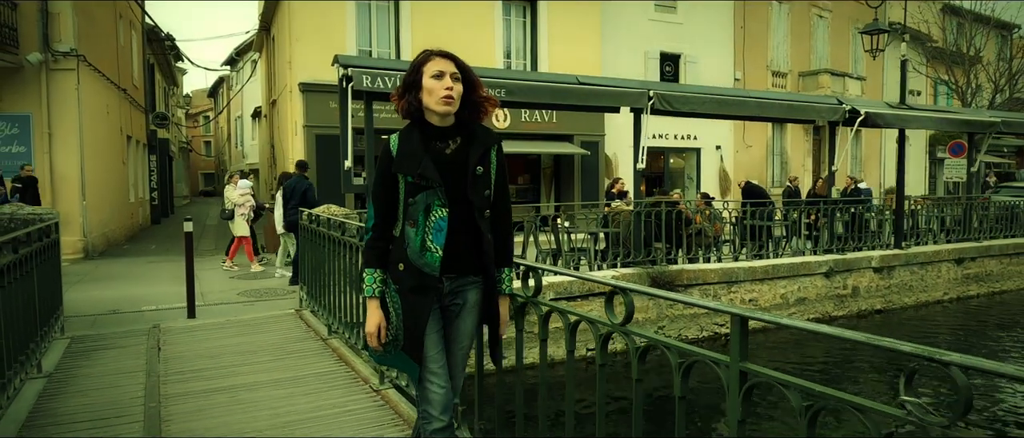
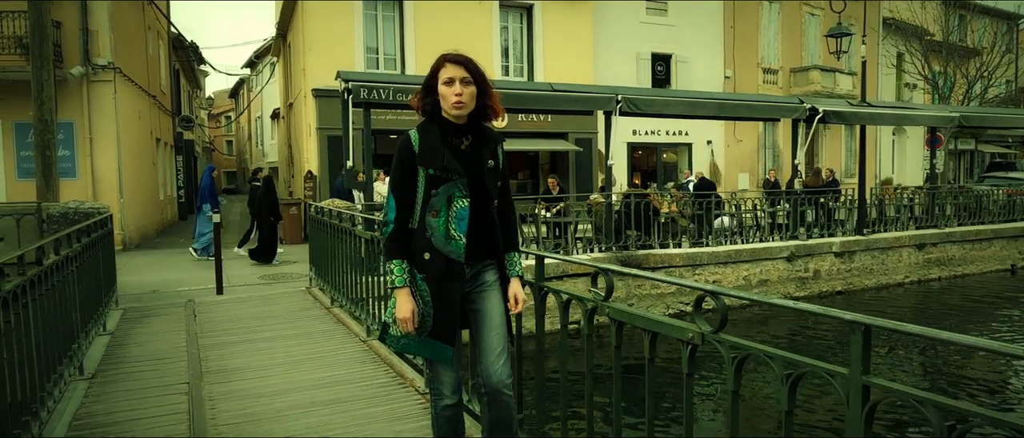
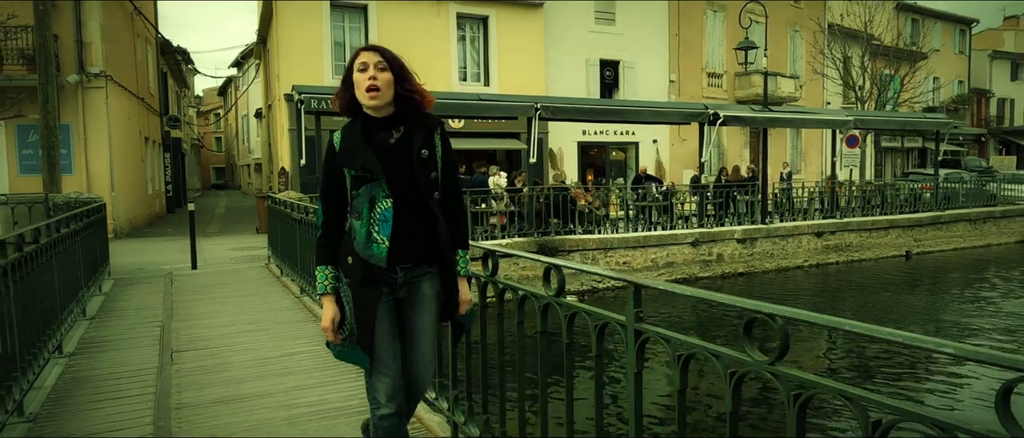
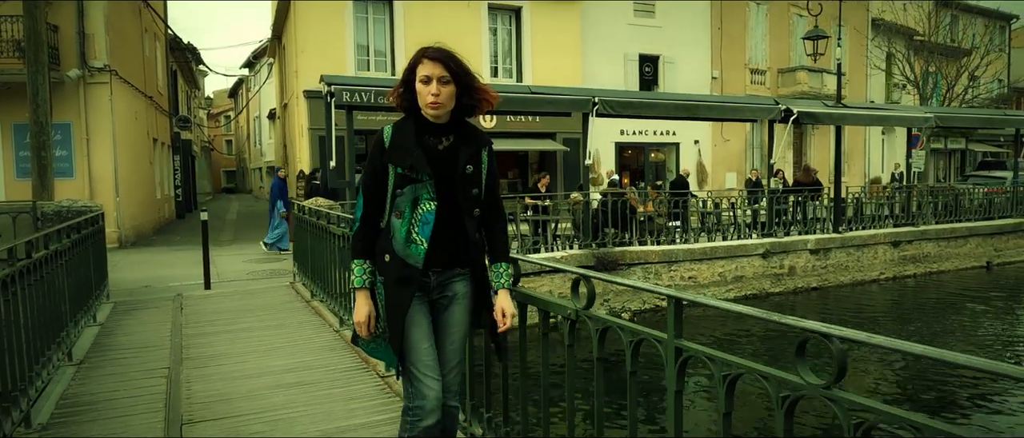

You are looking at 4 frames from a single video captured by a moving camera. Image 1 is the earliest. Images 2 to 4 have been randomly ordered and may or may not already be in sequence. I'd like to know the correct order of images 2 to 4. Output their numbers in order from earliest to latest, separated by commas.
2, 4, 3
